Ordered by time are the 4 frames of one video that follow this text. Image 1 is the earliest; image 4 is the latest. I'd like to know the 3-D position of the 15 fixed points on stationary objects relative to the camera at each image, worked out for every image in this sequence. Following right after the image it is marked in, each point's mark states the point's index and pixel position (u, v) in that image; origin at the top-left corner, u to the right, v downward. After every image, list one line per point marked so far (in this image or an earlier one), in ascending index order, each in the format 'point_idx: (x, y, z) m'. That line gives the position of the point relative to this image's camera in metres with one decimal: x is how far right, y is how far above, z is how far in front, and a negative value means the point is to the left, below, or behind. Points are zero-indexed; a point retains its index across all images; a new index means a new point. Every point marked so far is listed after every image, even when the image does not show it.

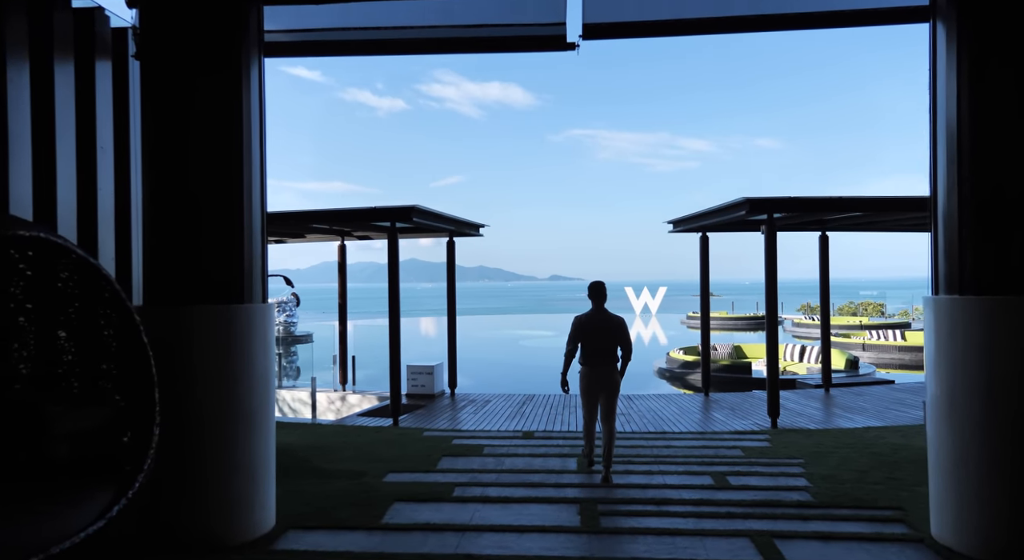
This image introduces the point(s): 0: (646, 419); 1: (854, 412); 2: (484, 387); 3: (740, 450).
0: (+1.6, -1.7, +8.1) m
1: (+4.1, -1.6, +8.0) m
2: (-0.7, -2.7, +17.3) m
3: (+2.1, -1.6, +6.3) m
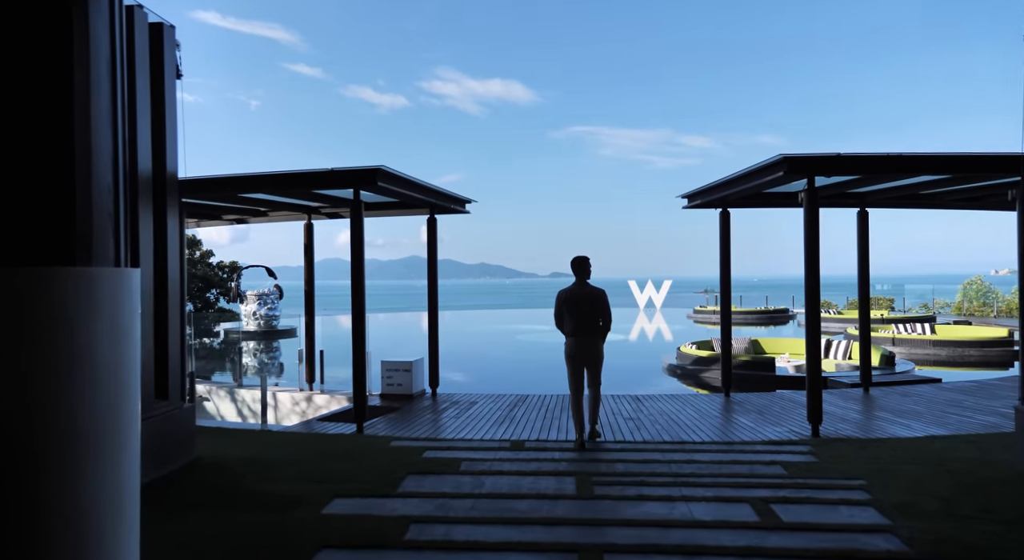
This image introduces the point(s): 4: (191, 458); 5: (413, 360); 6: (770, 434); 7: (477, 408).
0: (+1.5, -1.5, +6.8) m
1: (+3.9, -1.4, +6.8) m
2: (-0.8, -2.5, +16.1) m
3: (+2.0, -1.4, +5.0) m
4: (-2.6, -1.4, +5.4) m
5: (-1.2, -1.0, +8.5) m
6: (+2.4, -1.4, +6.2) m
7: (-0.4, -1.5, +7.7) m
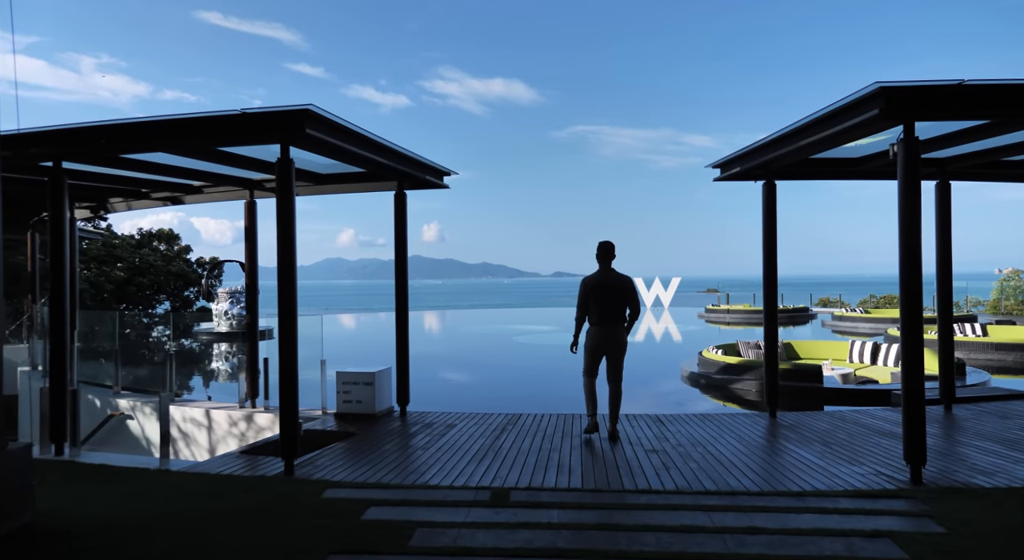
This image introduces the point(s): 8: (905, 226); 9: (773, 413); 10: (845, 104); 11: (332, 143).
0: (+1.4, -1.4, +5.1) m
1: (+3.8, -1.3, +5.1) m
2: (-0.9, -2.4, +14.4) m
3: (+1.9, -1.3, +3.4) m
4: (-2.7, -1.3, +3.7) m
5: (-1.3, -0.9, +6.8) m
6: (+2.3, -1.3, +4.5) m
7: (-0.5, -1.4, +6.0) m
8: (+2.5, +0.3, +4.3) m
9: (+2.5, -1.3, +6.4) m
10: (+2.1, +1.2, +4.4) m
11: (-1.3, +1.0, +4.8) m
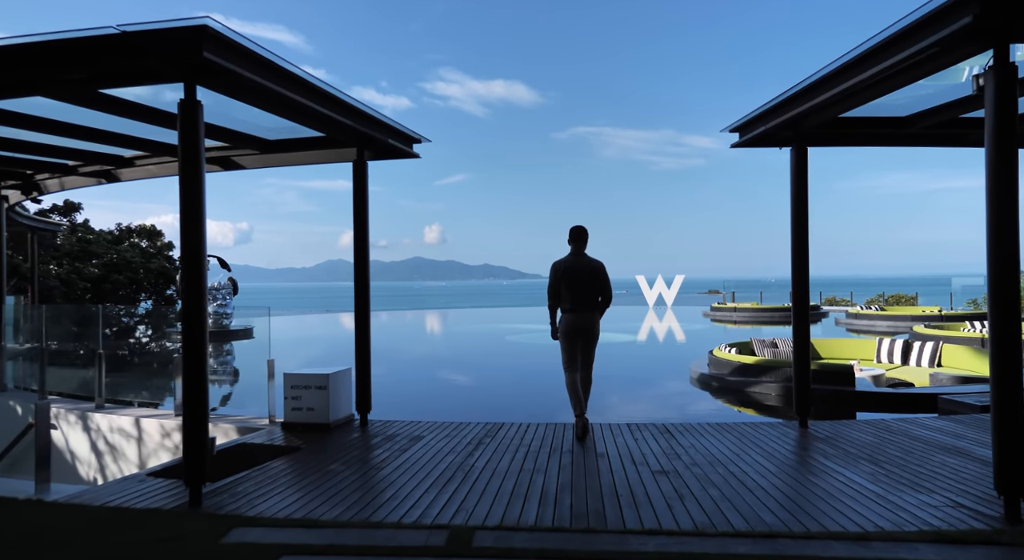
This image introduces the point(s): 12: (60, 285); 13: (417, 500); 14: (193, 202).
0: (+1.2, -1.2, +4.1) m
1: (+3.7, -1.1, +4.0) m
2: (-1.0, -2.3, +13.4) m
3: (+1.7, -1.2, +2.3) m
4: (-2.9, -1.2, +2.7) m
5: (-1.5, -0.8, +5.7) m
6: (+2.1, -1.2, +3.5) m
7: (-0.7, -1.2, +5.0) m
8: (+2.4, +0.5, +3.3) m
9: (+2.3, -1.1, +5.4) m
10: (+2.0, +1.3, +3.4) m
11: (-1.4, +1.1, +3.8) m
12: (-10.8, -0.1, +16.1) m
13: (-0.5, -1.3, +3.8) m
14: (-1.8, +0.4, +3.7) m
